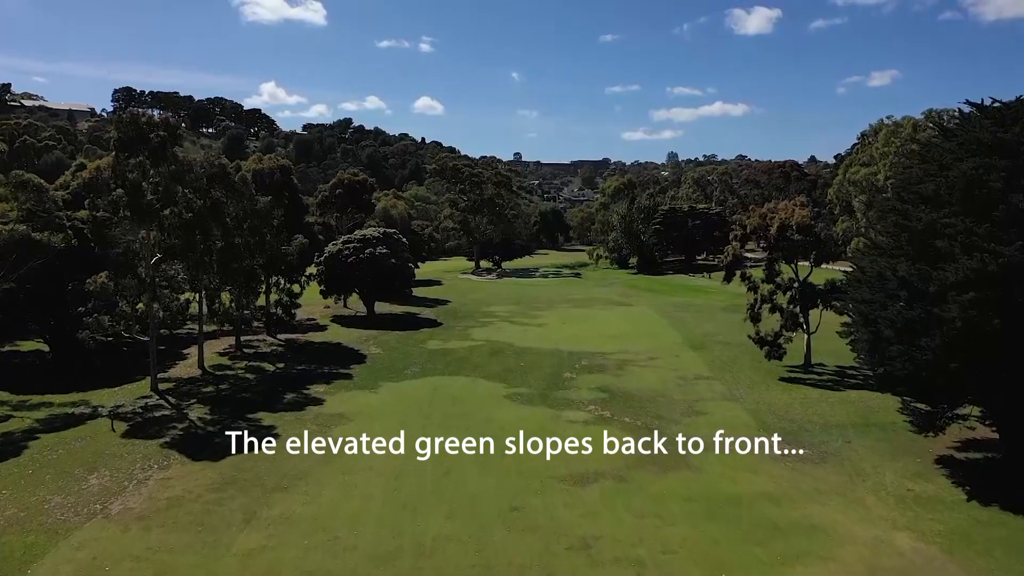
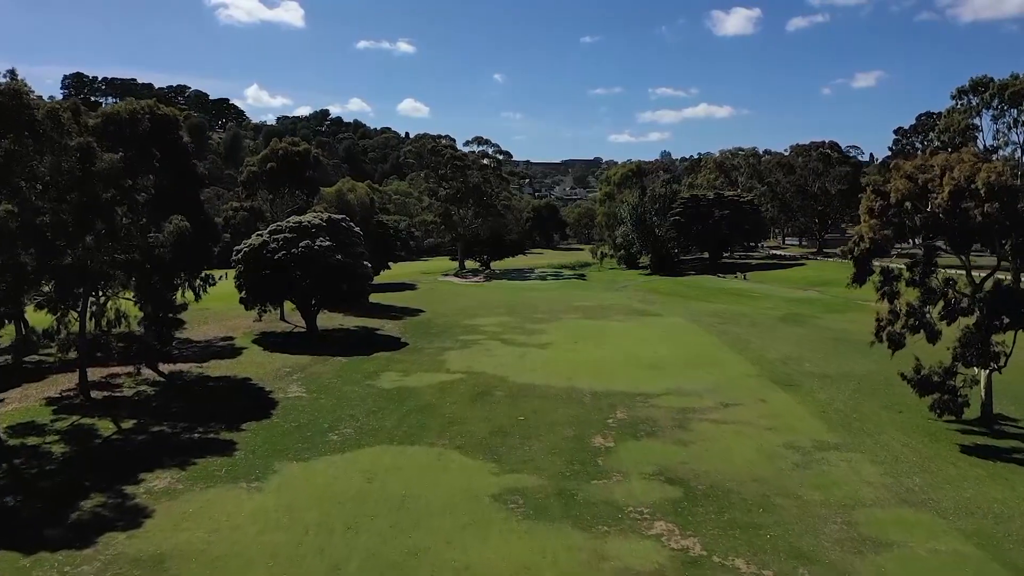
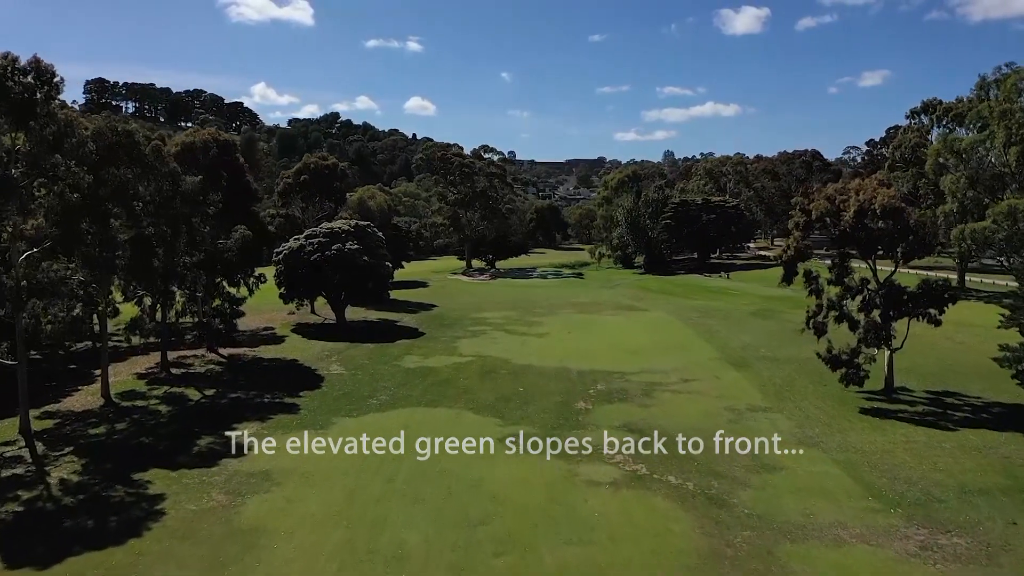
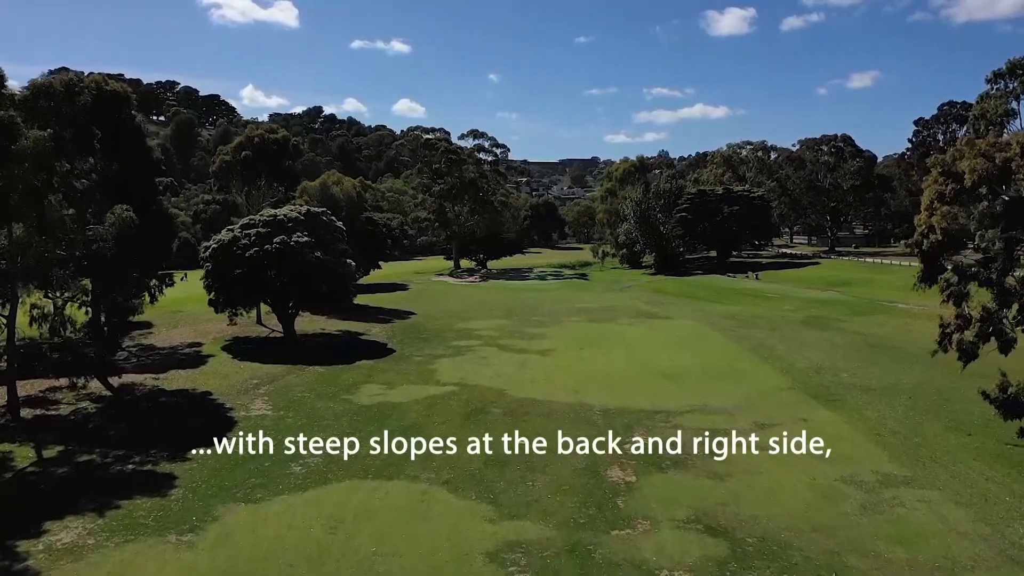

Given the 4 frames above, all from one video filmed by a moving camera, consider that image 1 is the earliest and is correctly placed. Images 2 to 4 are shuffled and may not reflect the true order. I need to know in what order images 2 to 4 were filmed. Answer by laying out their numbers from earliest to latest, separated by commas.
3, 2, 4
